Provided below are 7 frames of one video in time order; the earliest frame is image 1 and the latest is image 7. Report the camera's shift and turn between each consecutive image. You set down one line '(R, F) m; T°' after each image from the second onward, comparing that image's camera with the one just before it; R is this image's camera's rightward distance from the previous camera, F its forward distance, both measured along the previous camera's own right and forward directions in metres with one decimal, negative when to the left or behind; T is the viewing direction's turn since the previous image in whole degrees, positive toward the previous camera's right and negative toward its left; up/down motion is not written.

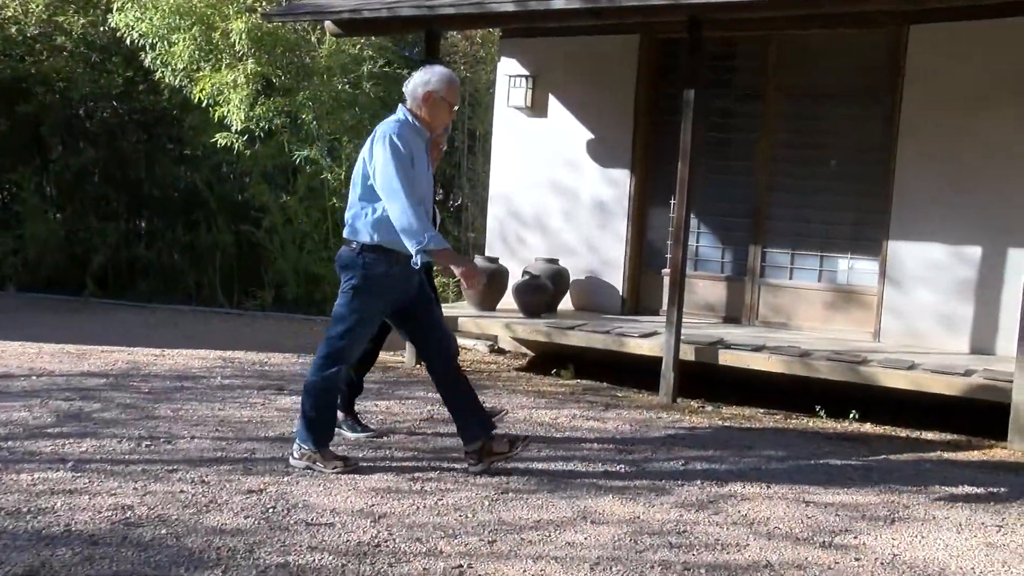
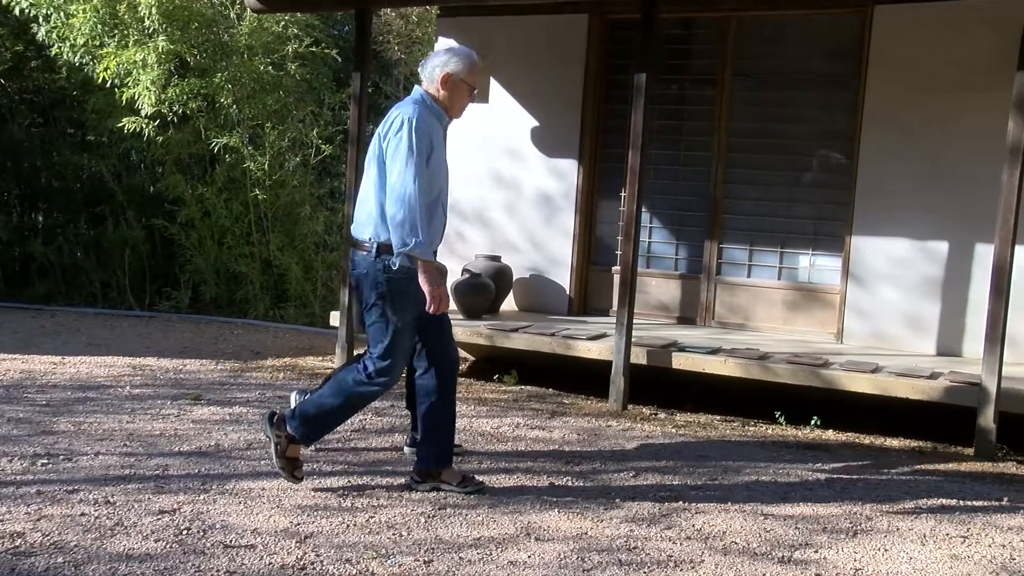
(+0.2, +0.5) m; +2°
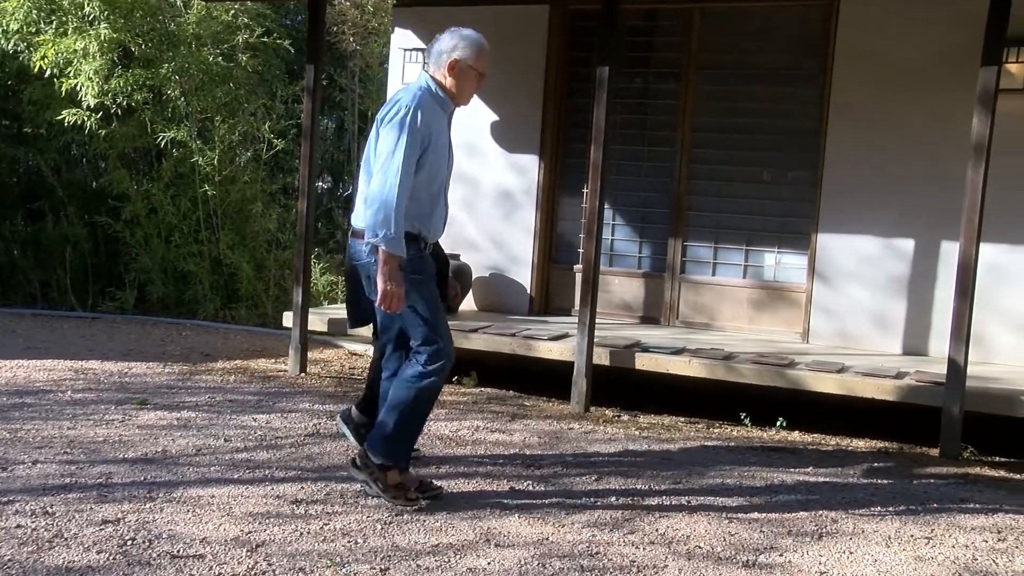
(+0.1, +0.2) m; +2°
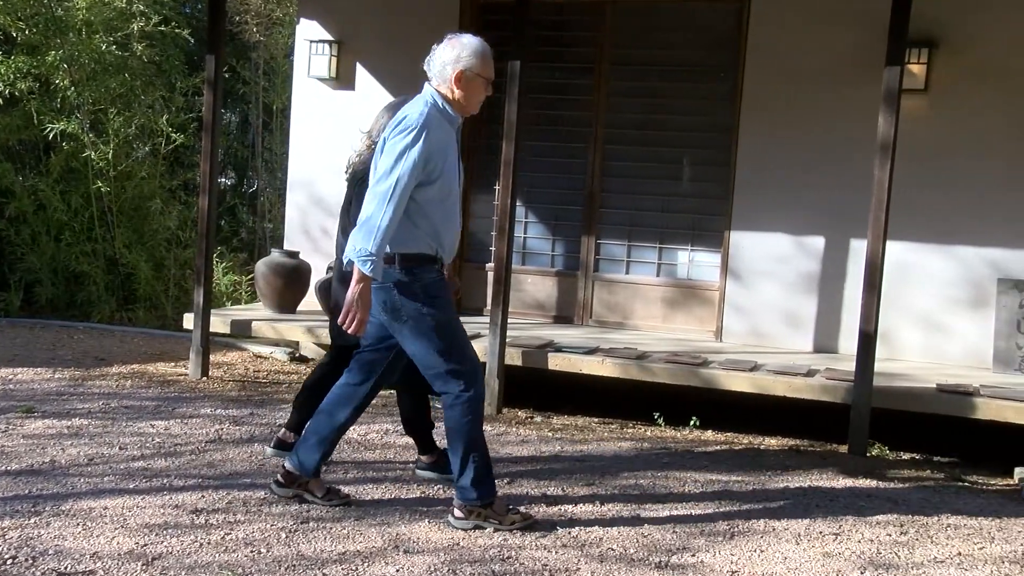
(+0.2, +0.1) m; +4°
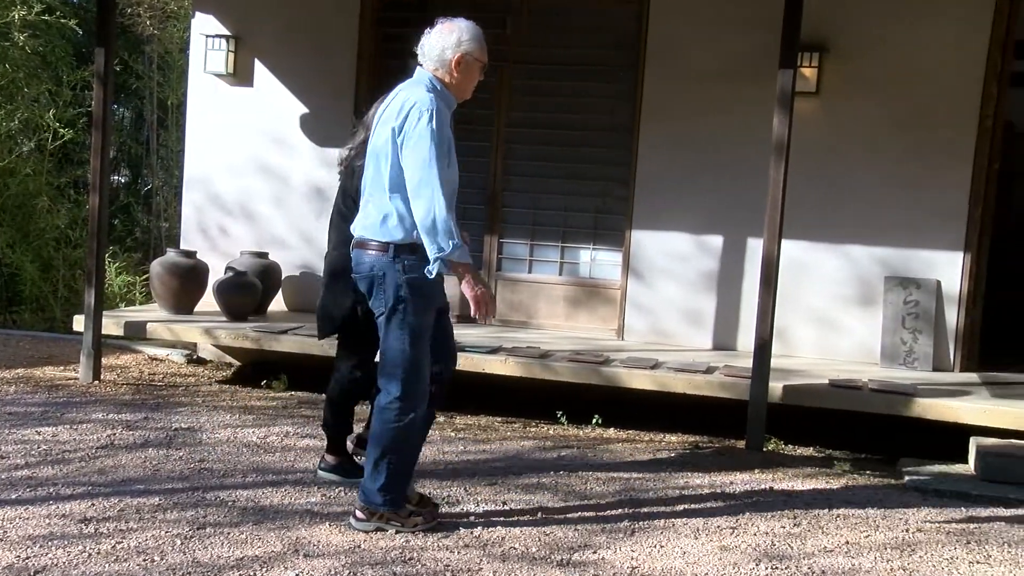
(+0.3, 0.0) m; +4°
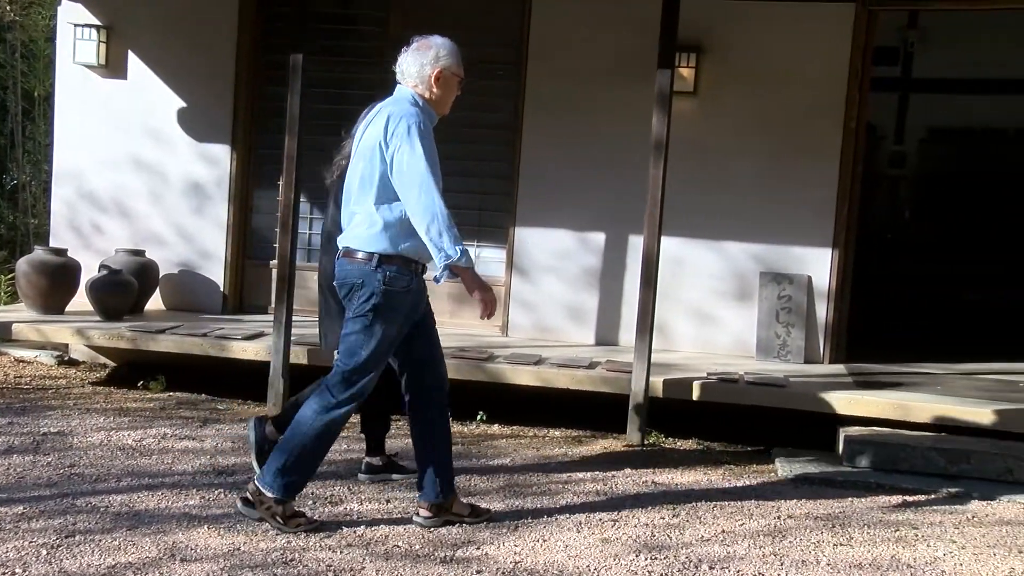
(+0.3, 0.0) m; +5°
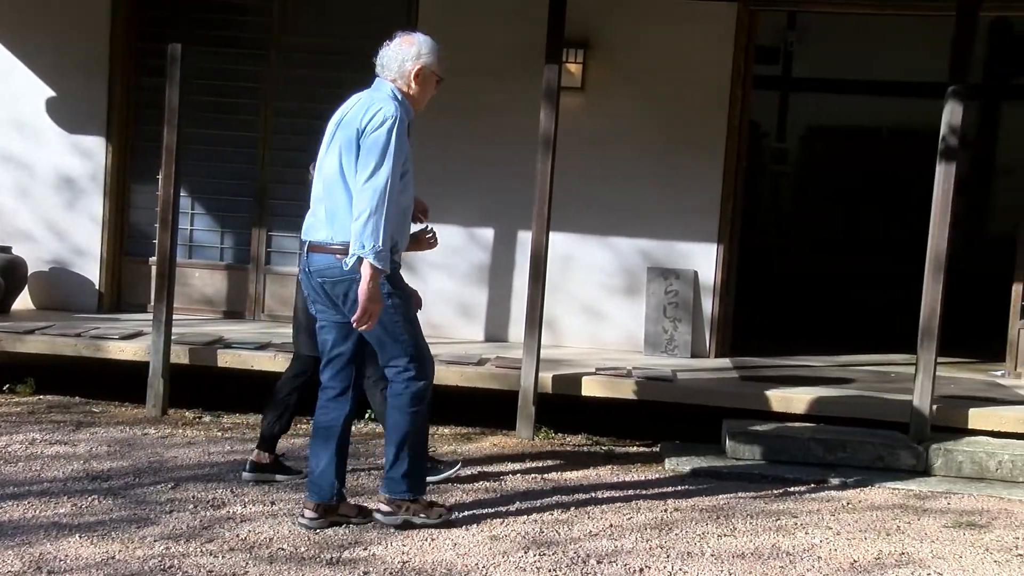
(+0.3, 0.0) m; +4°
